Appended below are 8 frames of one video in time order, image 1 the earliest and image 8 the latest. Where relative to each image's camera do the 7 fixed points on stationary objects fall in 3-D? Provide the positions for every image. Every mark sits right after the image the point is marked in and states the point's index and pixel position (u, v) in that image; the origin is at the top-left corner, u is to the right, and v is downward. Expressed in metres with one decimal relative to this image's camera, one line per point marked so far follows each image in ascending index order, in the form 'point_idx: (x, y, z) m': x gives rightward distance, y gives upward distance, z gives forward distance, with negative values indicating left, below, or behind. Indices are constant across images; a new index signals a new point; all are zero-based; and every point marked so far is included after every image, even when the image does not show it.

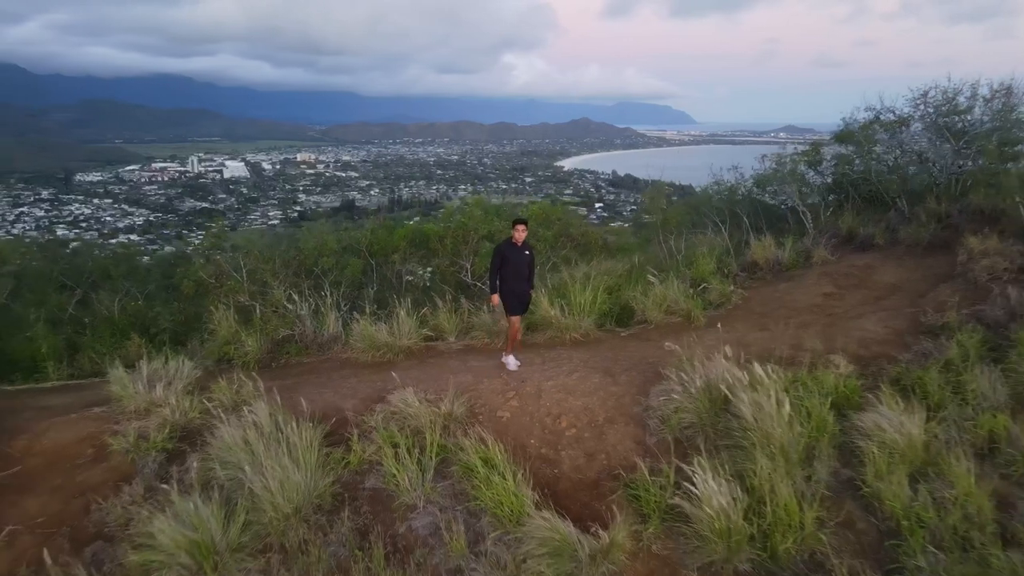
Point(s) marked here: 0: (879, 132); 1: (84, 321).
0: (+2.5, +0.9, +5.2) m
1: (-2.2, -0.1, +3.9) m
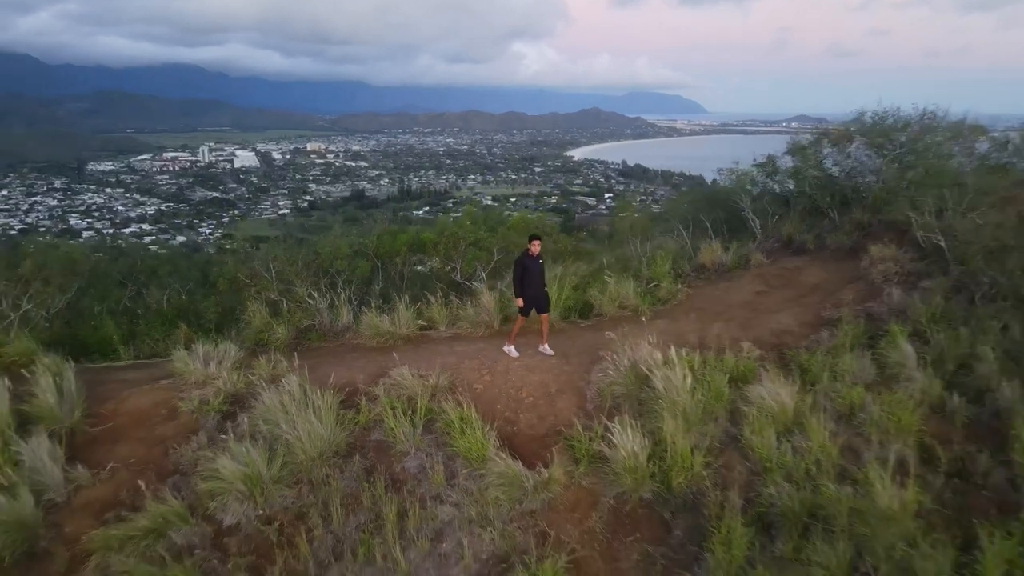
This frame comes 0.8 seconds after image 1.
0: (+2.4, +1.0, +5.9) m
1: (-2.3, -0.1, +4.6) m
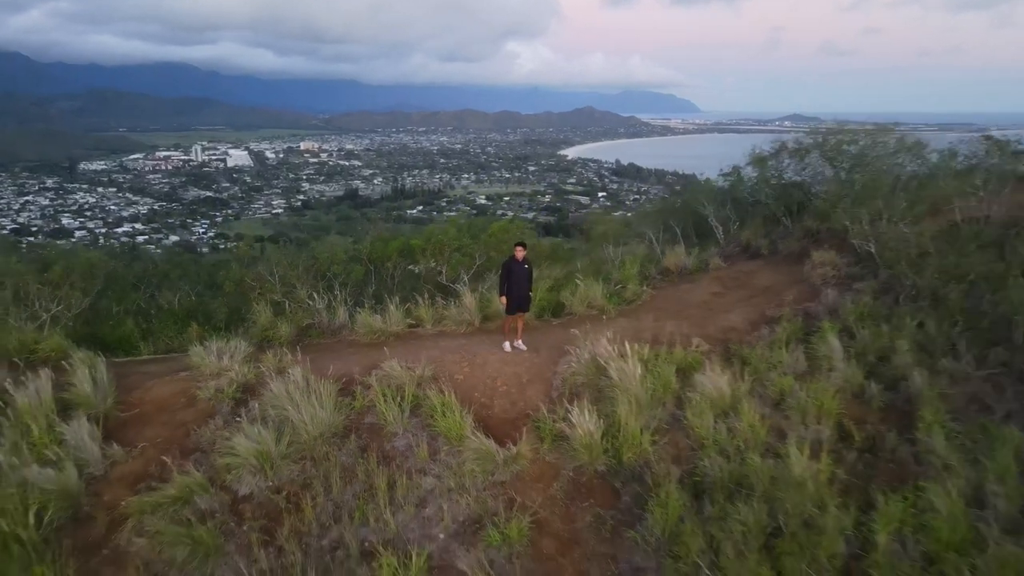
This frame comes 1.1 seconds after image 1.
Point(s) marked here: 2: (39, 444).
0: (+2.3, +1.0, +6.4) m
1: (-2.4, -0.1, +5.1) m
2: (-2.0, -0.6, +3.0) m
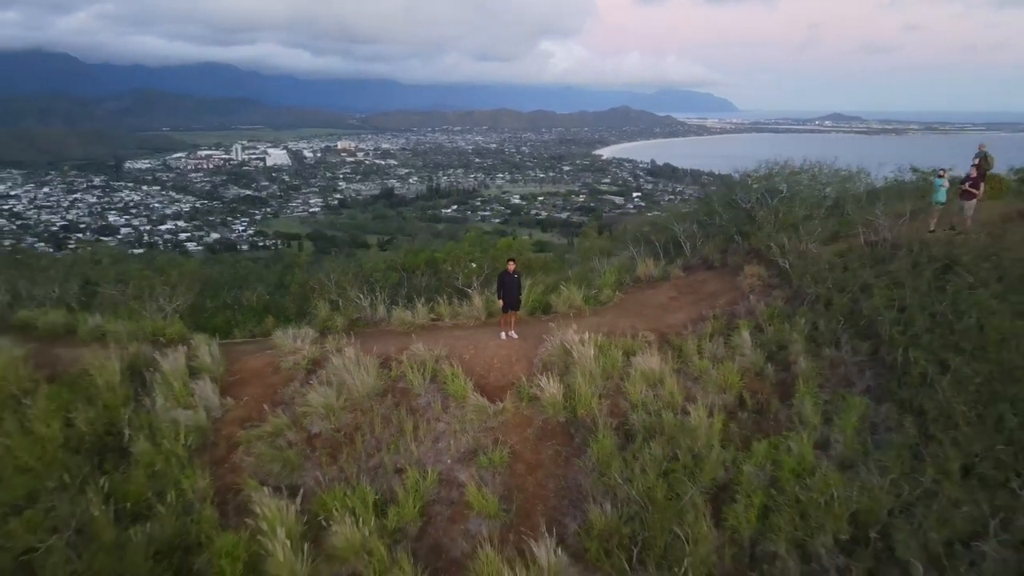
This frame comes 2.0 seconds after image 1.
0: (+2.4, +0.9, +7.6) m
1: (-2.4, -0.1, +6.5) m
2: (-2.1, -0.6, +4.5) m
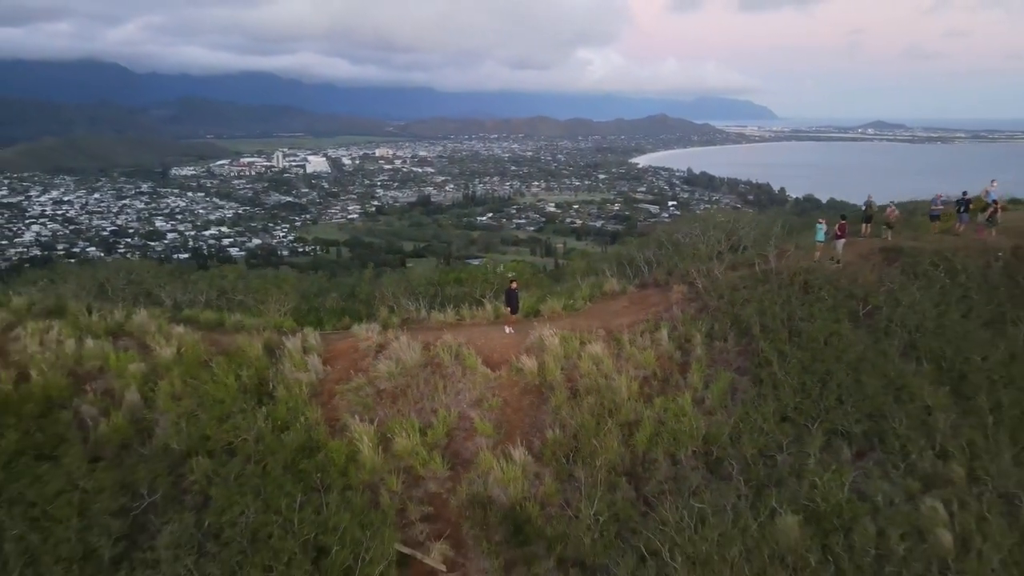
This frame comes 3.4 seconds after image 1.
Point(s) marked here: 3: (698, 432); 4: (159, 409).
0: (+2.5, +0.7, +10.2) m
1: (-2.4, -0.2, +9.3) m
2: (-2.1, -0.7, +7.3) m
3: (+1.6, -1.3, +6.4) m
4: (-3.0, -1.0, +6.3) m
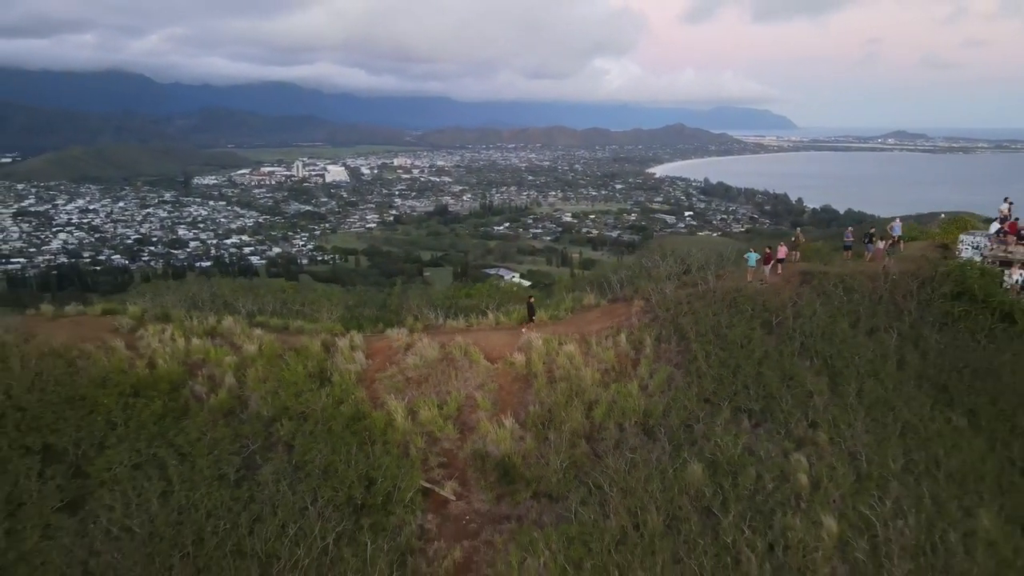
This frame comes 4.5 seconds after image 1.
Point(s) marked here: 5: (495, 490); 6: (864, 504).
0: (+2.5, +0.5, +12.6) m
1: (-2.4, -0.4, +11.8) m
2: (-2.2, -0.9, +9.8) m
3: (+1.5, -1.4, +8.8) m
4: (-3.1, -1.2, +8.8) m
5: (-0.2, -2.2, +8.0) m
6: (+3.6, -2.2, +7.6) m
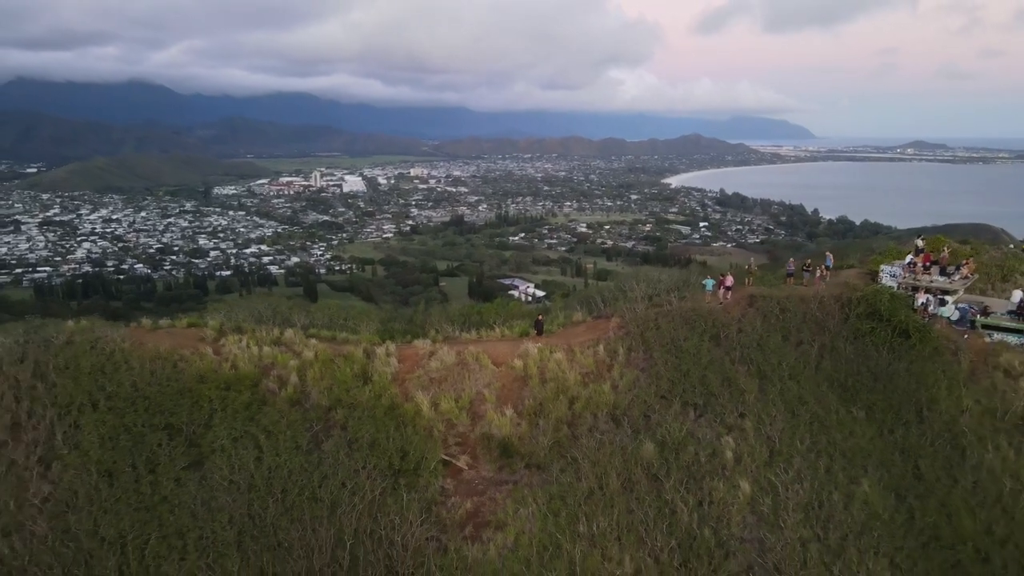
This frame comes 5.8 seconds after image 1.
0: (+2.6, +0.1, +15.2) m
1: (-2.3, -0.8, +14.5) m
2: (-2.2, -1.2, +12.4) m
3: (+1.5, -1.8, +11.4) m
4: (-3.1, -1.5, +11.5) m
5: (-0.2, -2.5, +10.6) m
6: (+3.6, -2.6, +10.1) m
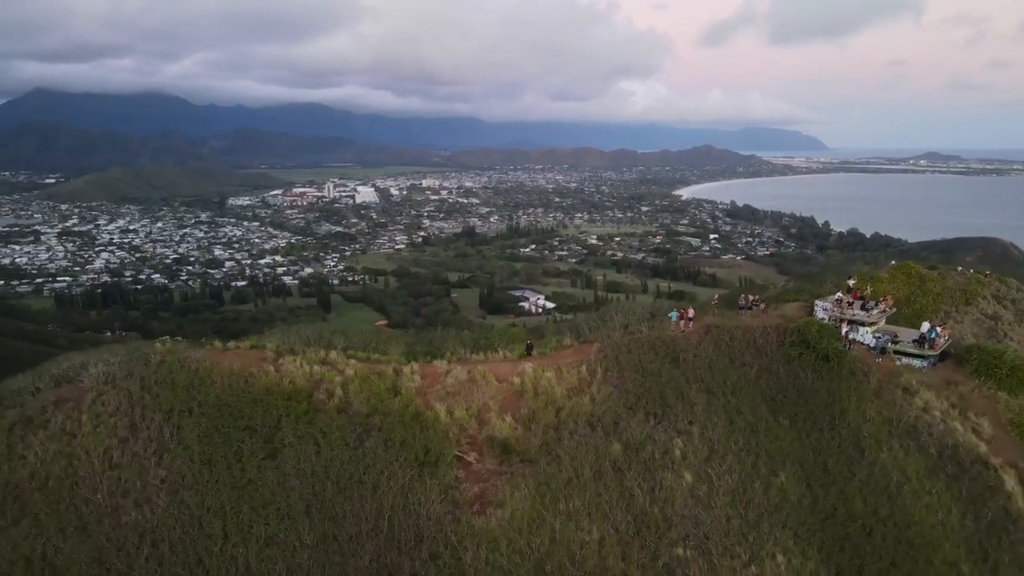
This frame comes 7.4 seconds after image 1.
0: (+2.6, -0.6, +18.3) m
1: (-2.3, -1.5, +17.7) m
2: (-2.2, -1.9, +15.6) m
3: (+1.5, -2.4, +14.5) m
4: (-3.2, -2.1, +14.7) m
5: (-0.3, -3.2, +13.7) m
6: (+3.6, -3.2, +13.2) m
